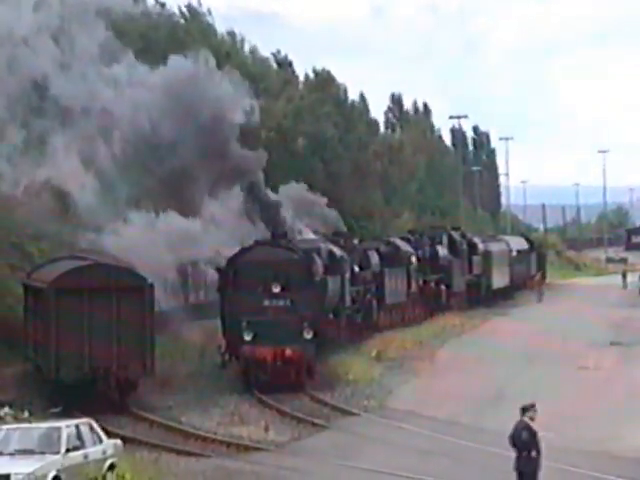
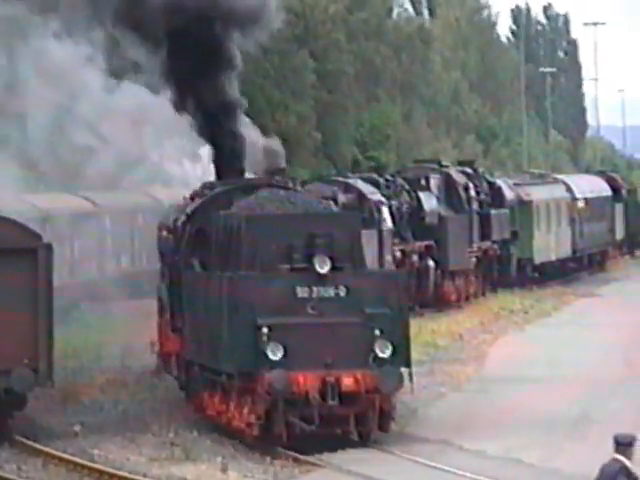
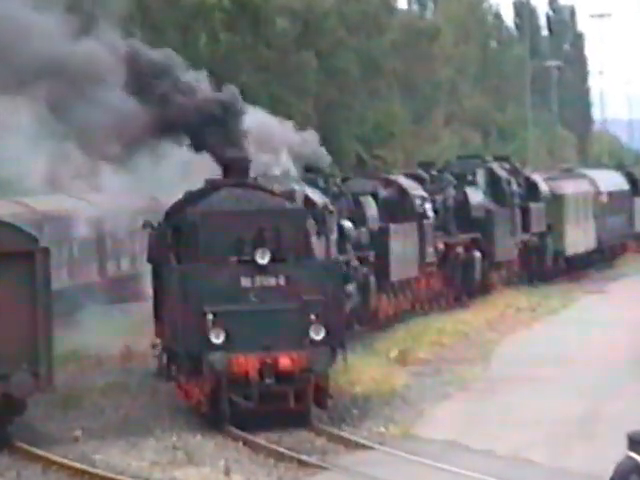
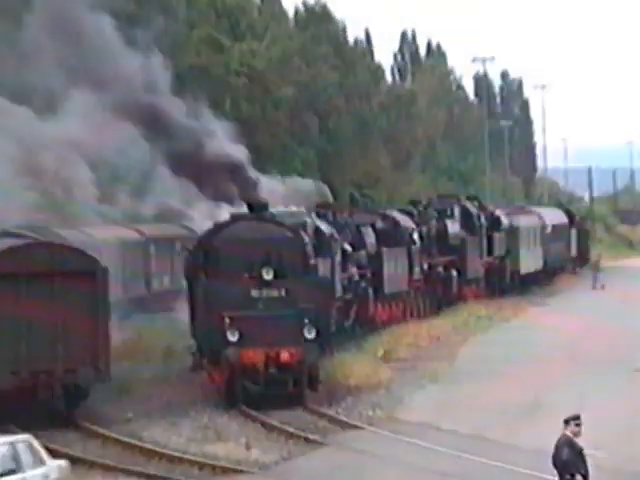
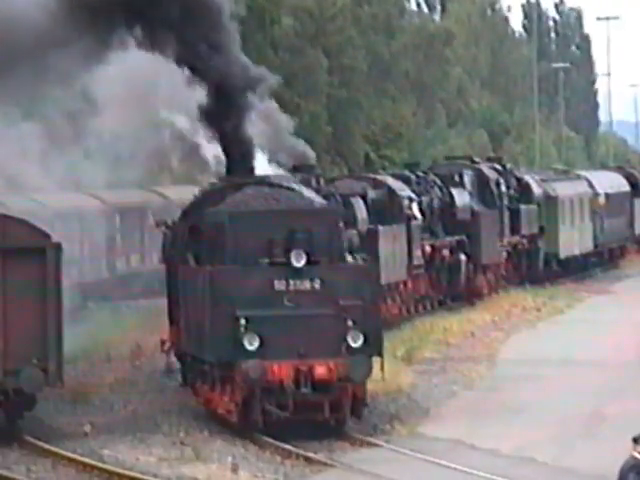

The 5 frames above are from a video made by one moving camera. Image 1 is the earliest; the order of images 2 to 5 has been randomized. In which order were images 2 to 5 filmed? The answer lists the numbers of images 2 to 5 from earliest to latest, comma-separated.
4, 3, 5, 2
